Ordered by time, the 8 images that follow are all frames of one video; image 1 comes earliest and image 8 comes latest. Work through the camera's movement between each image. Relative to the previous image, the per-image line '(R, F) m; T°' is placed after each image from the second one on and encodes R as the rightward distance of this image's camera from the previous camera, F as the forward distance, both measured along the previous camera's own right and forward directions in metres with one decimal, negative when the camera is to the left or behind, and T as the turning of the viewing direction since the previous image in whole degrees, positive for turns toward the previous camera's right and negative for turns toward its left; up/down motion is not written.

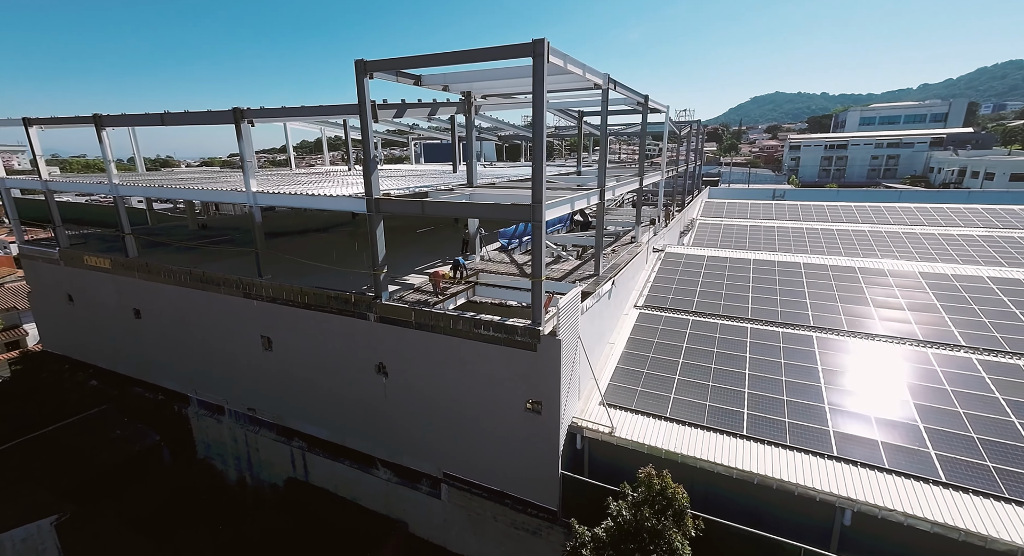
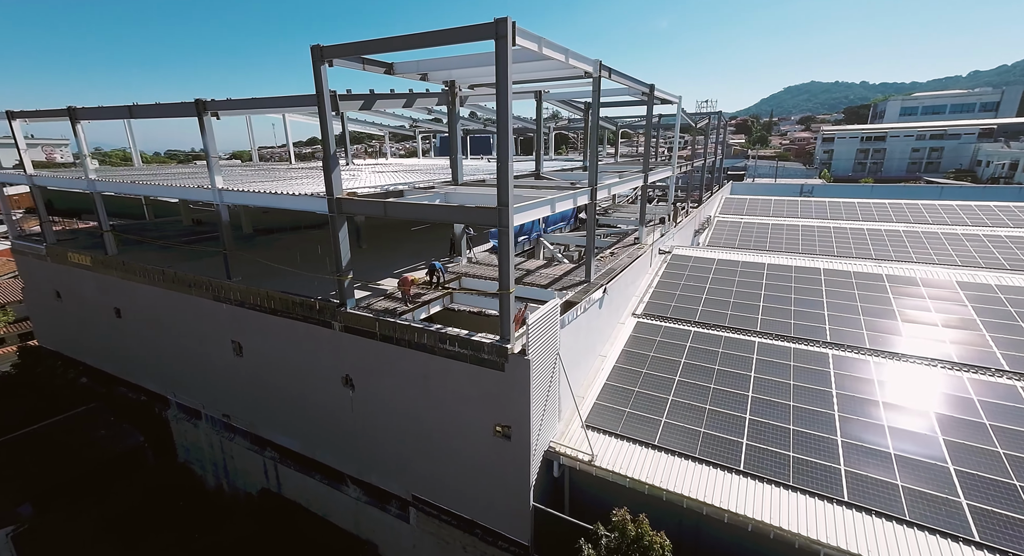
(+1.1, +1.1) m; -3°
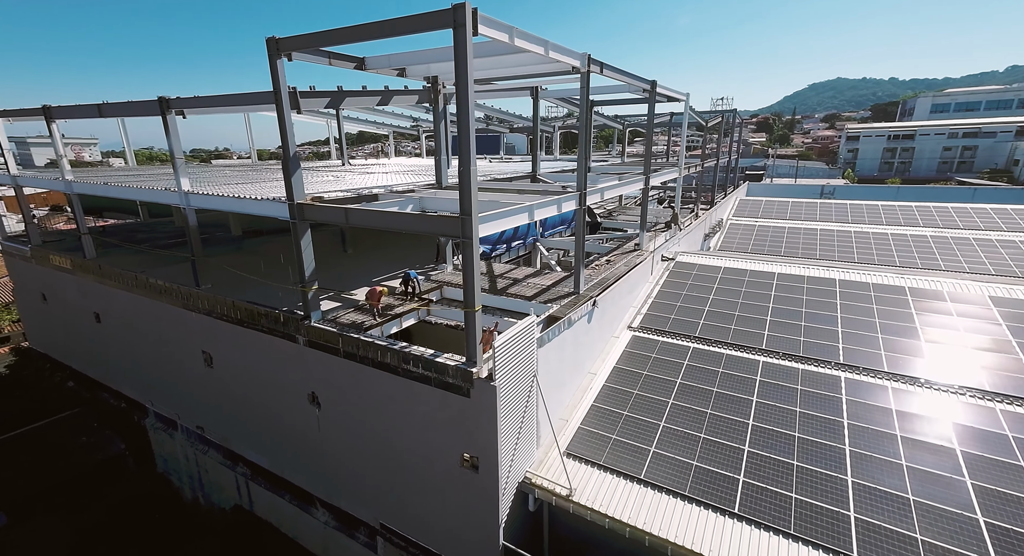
(+0.9, +0.9) m; -2°
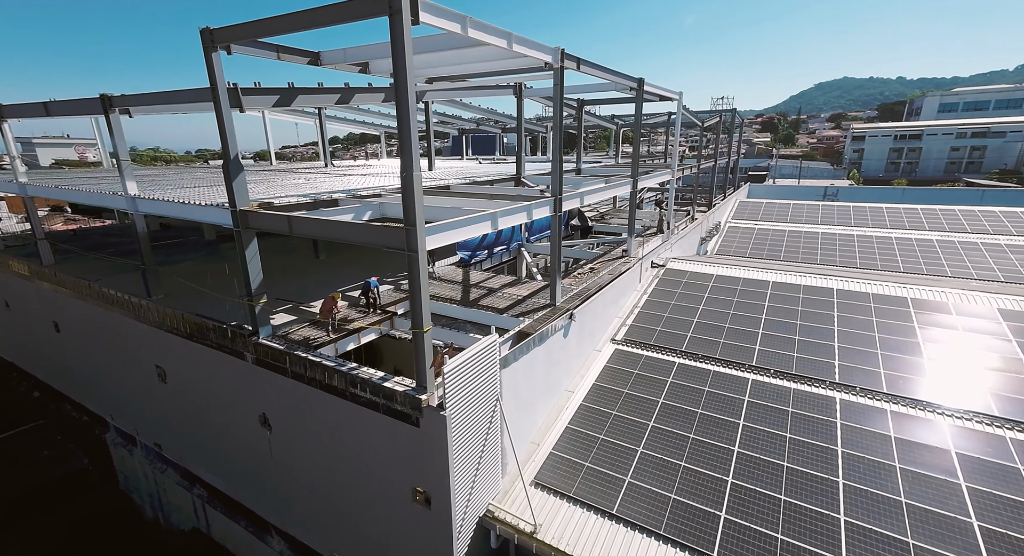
(+0.8, +0.8) m; -1°
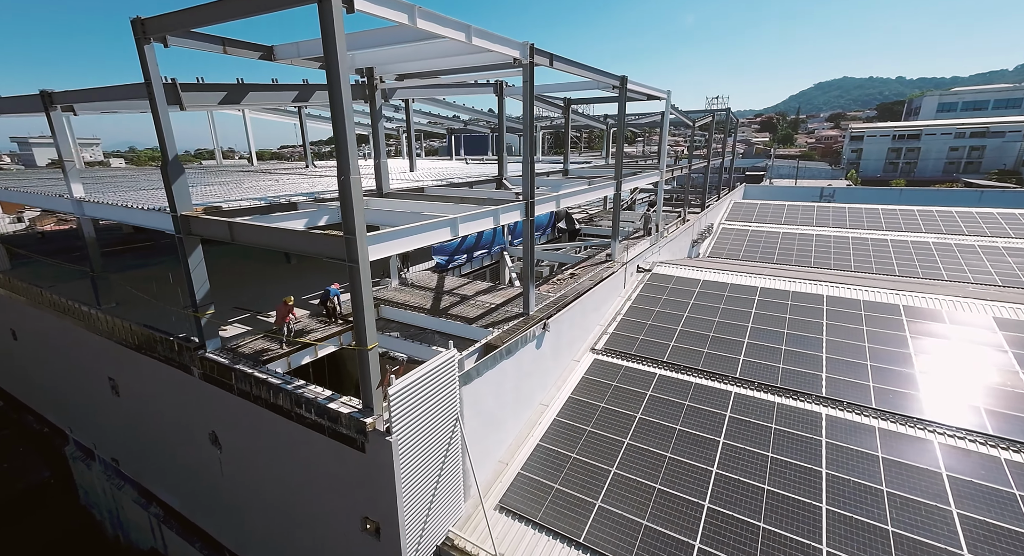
(+0.7, +0.6) m; 0°
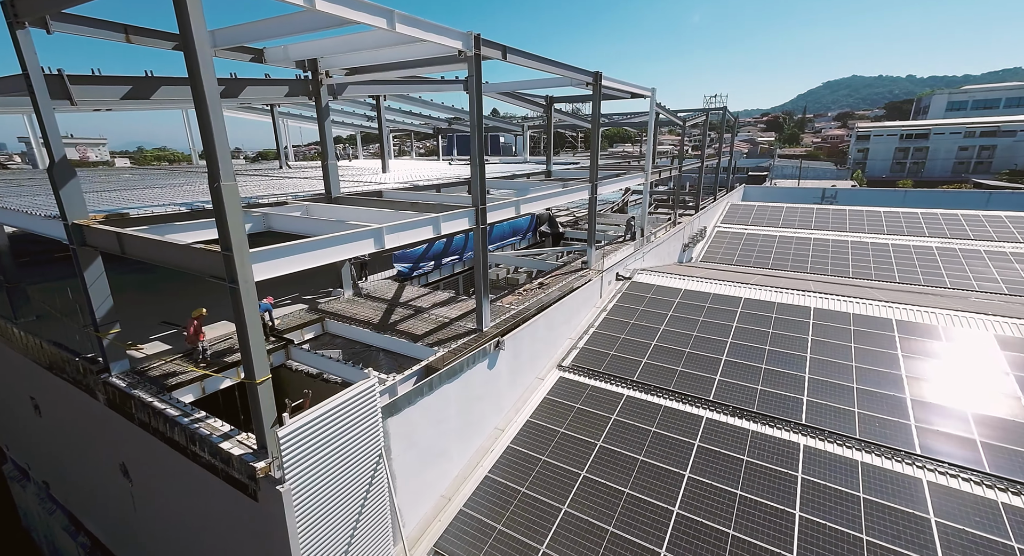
(+1.2, +1.0) m; -1°
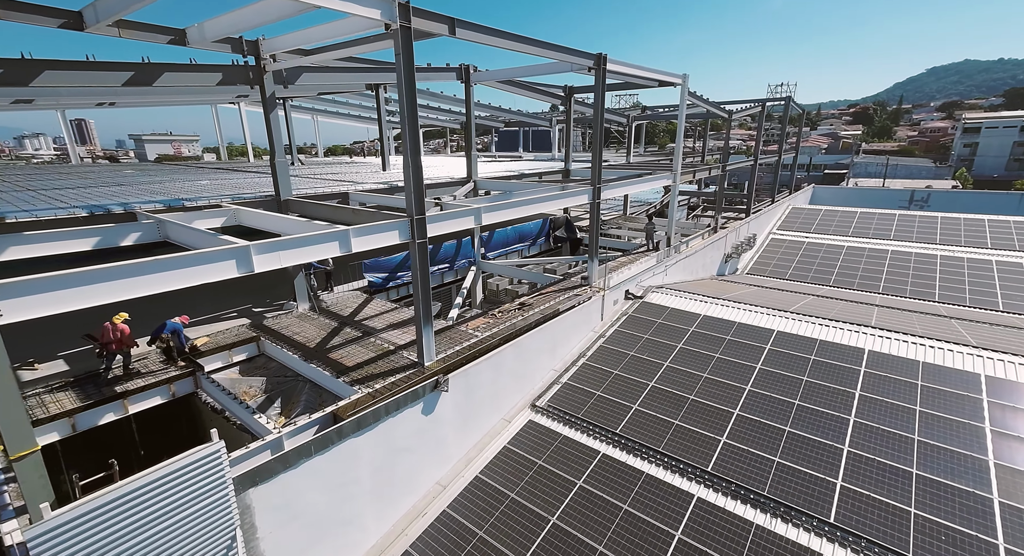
(+2.0, +2.1) m; -7°
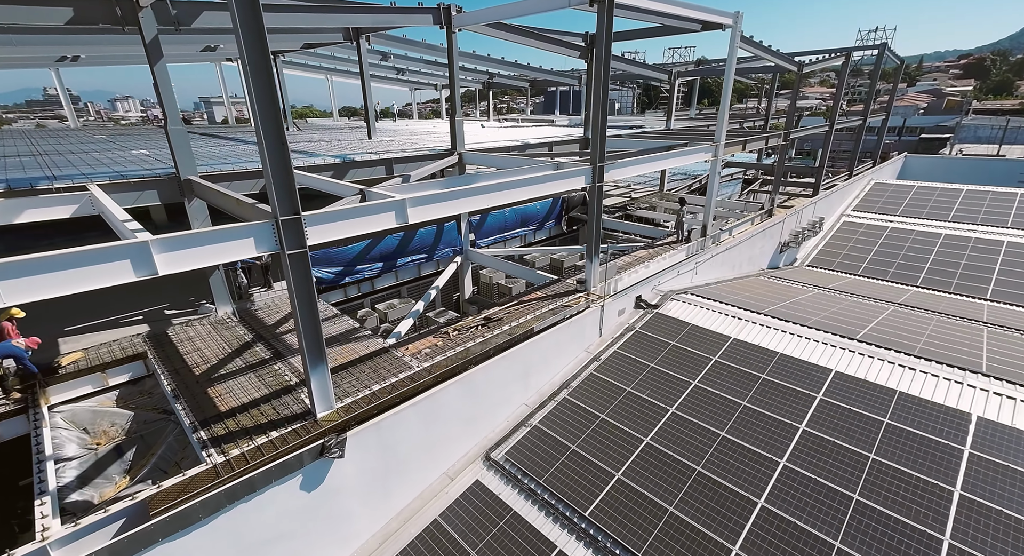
(+1.6, +2.7) m; -6°
